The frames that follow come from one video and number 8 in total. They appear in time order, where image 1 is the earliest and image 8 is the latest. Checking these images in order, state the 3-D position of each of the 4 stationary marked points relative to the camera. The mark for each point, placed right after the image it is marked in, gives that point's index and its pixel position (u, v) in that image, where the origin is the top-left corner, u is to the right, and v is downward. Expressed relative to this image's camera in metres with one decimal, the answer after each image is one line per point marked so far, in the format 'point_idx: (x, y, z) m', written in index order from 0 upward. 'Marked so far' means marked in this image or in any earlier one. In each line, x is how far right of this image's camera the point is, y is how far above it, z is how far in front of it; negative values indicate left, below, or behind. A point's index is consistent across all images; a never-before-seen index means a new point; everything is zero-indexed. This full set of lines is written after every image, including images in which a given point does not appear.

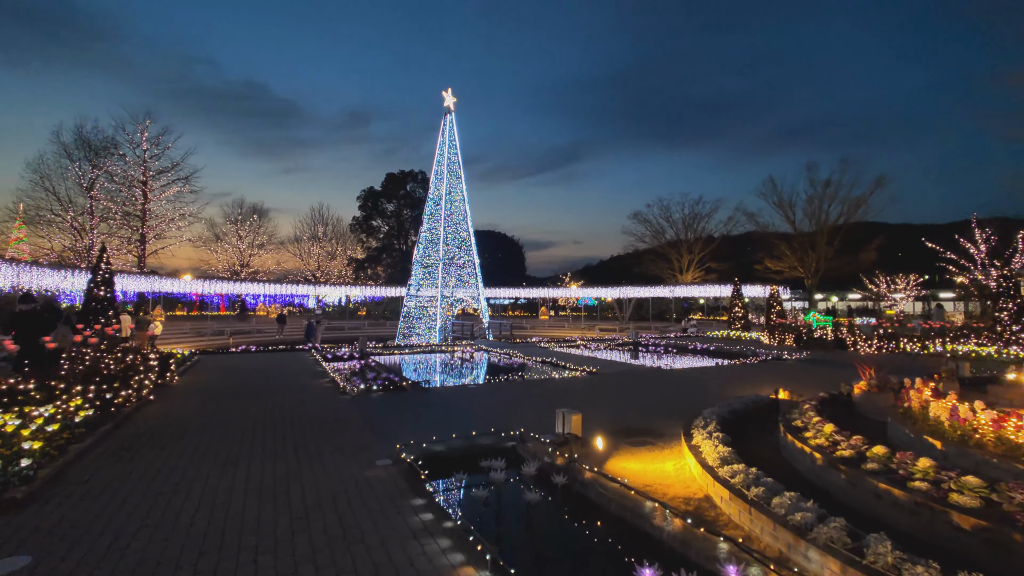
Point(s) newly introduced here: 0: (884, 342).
0: (+12.3, -1.8, +16.6) m
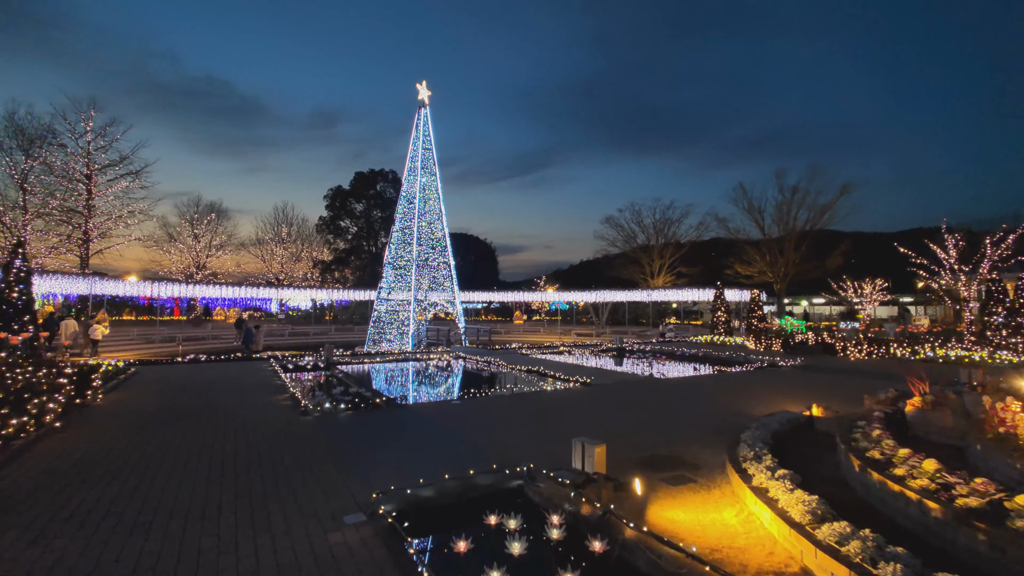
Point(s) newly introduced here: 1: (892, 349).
0: (+11.7, -1.9, +16.2) m
1: (+11.9, -1.9, +15.7) m
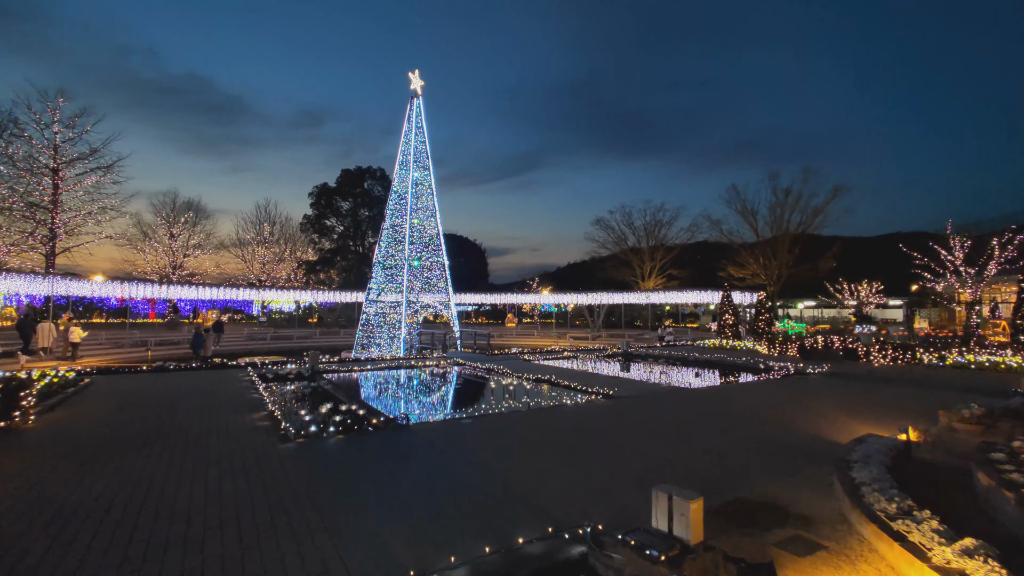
0: (+11.8, -1.9, +15.3) m
1: (+12.0, -2.0, +14.9) m
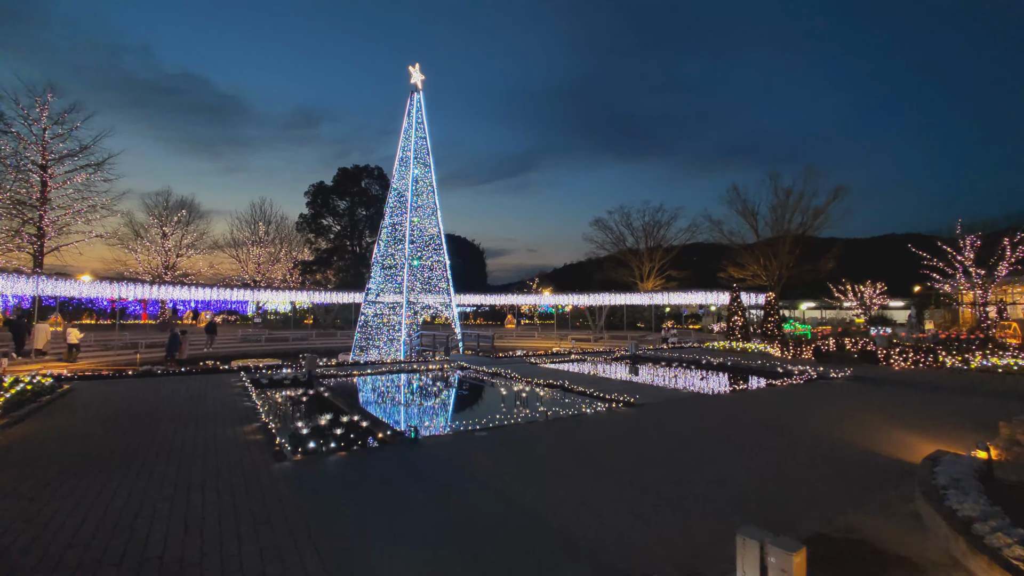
0: (+11.9, -2.0, +14.7) m
1: (+12.2, -2.0, +14.3) m
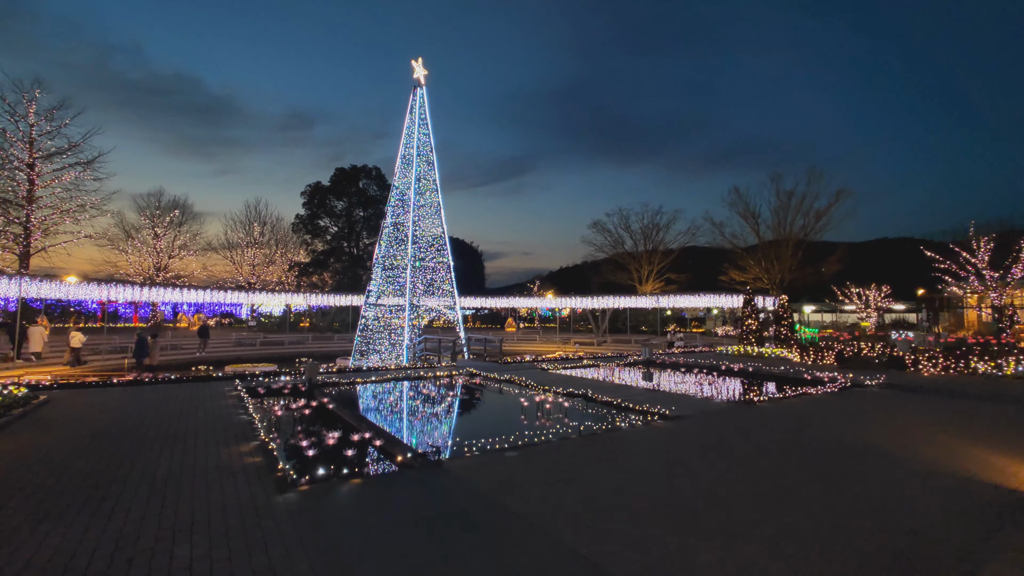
0: (+12.2, -2.0, +14.1) m
1: (+12.5, -2.0, +13.7) m
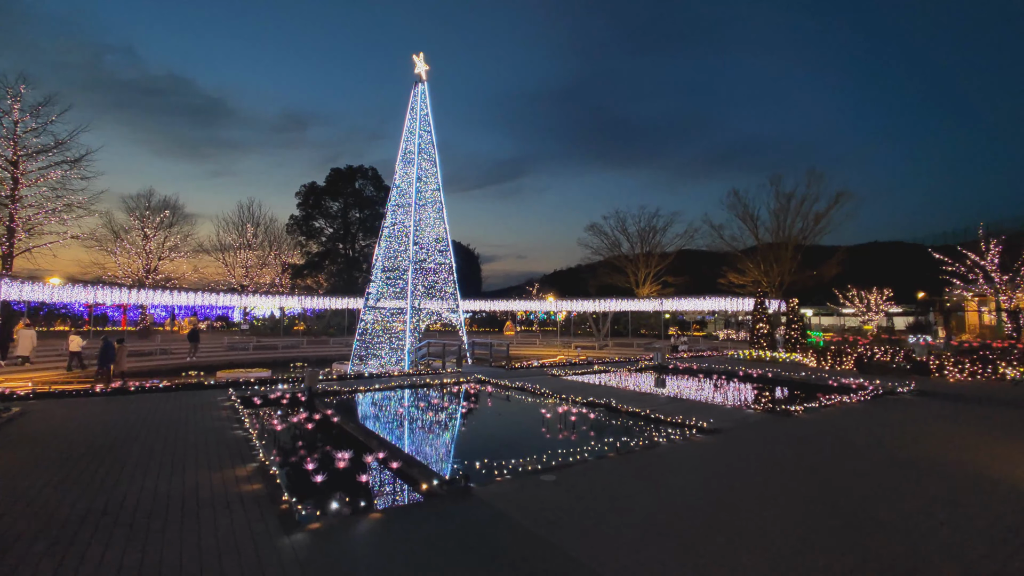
0: (+12.5, -2.1, +13.6) m
1: (+12.7, -2.1, +13.2) m
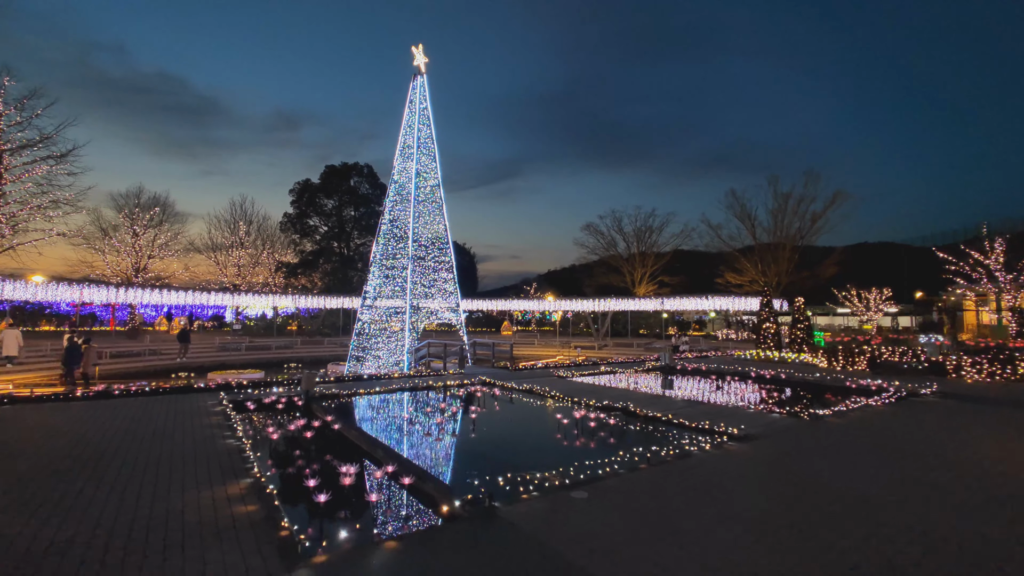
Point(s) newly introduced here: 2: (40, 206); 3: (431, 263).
0: (+12.6, -2.0, +13.2) m
1: (+12.9, -2.1, +12.8) m
2: (-18.5, +3.3, +19.6) m
3: (-2.8, +0.8, +17.2) m
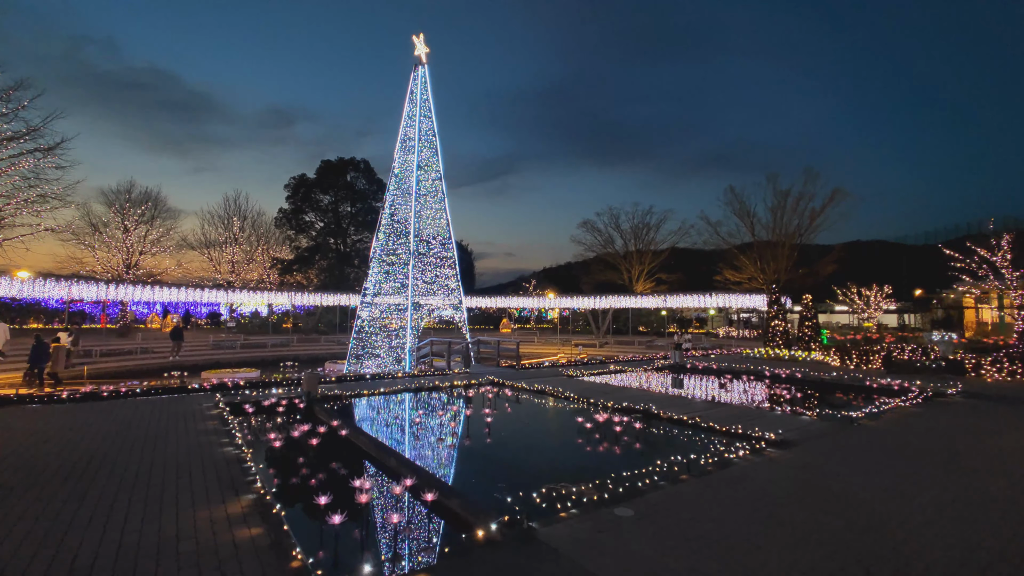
0: (+12.8, -2.0, +12.9) m
1: (+13.0, -2.0, +12.5) m
2: (-18.4, +3.4, +19.0) m
3: (-2.6, +1.0, +16.7) m
